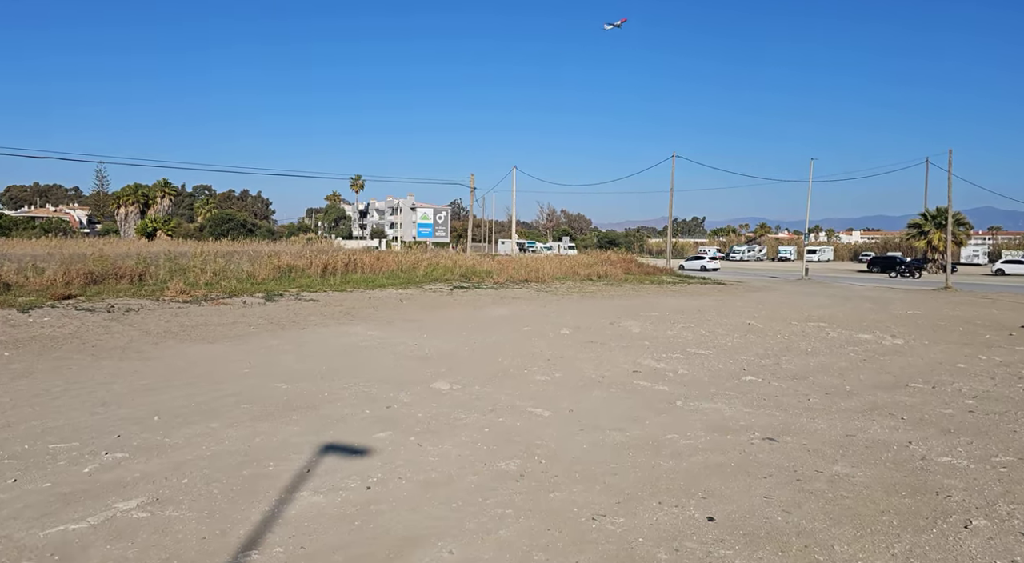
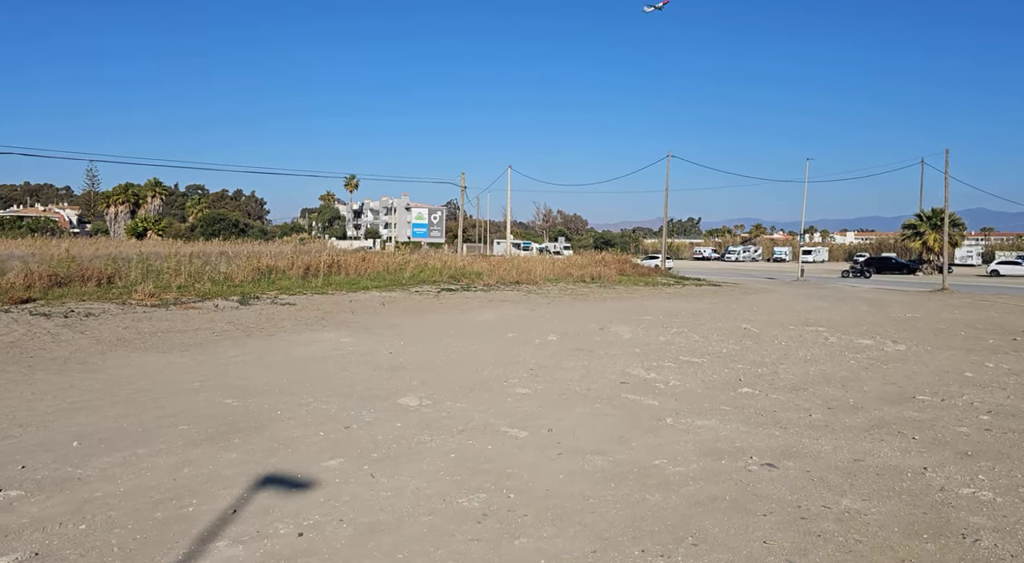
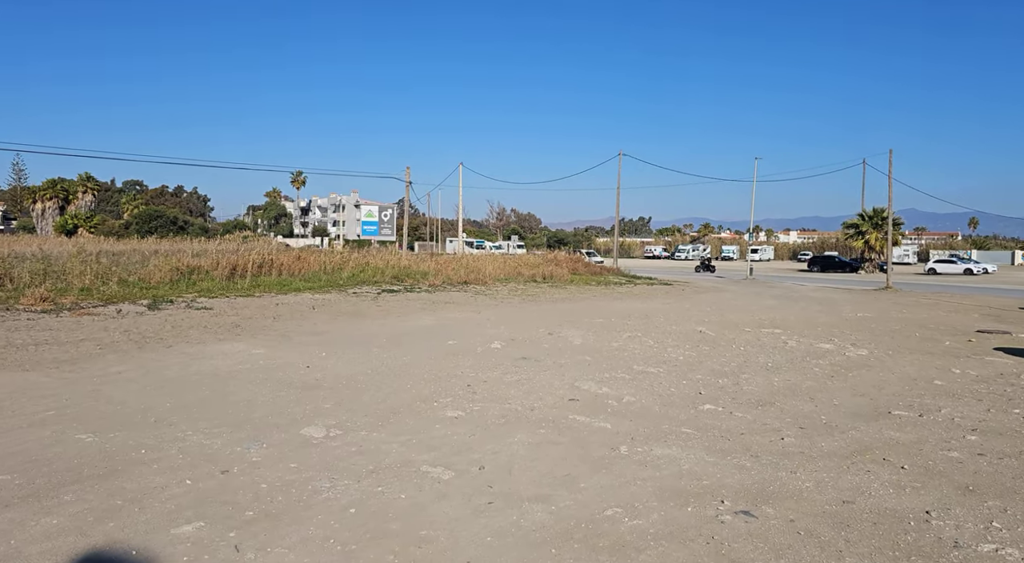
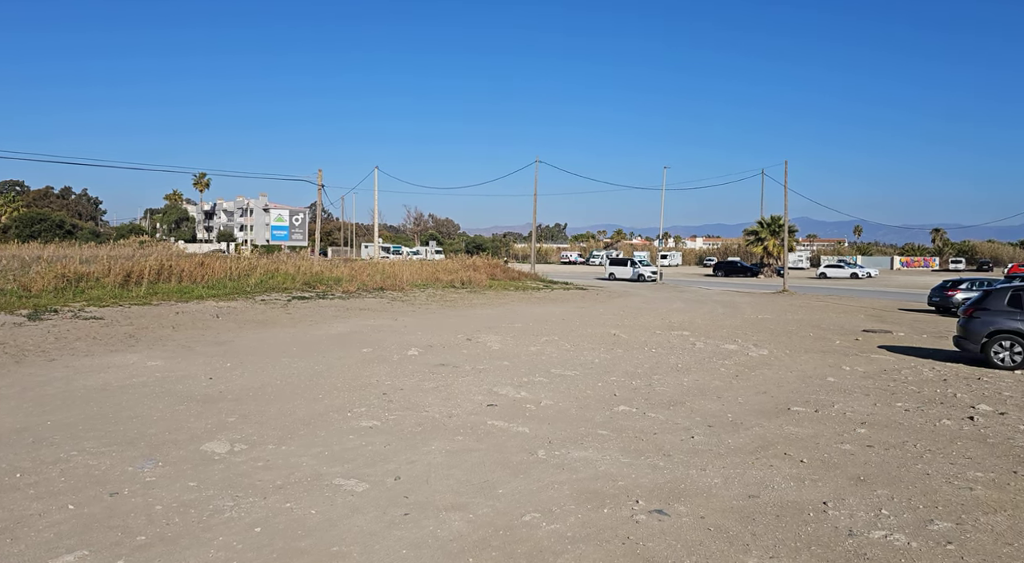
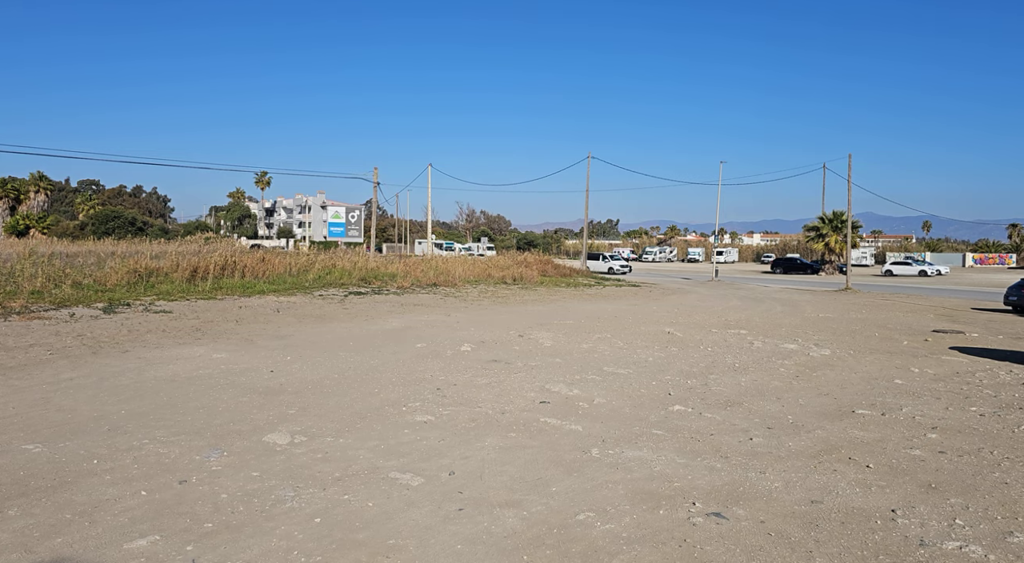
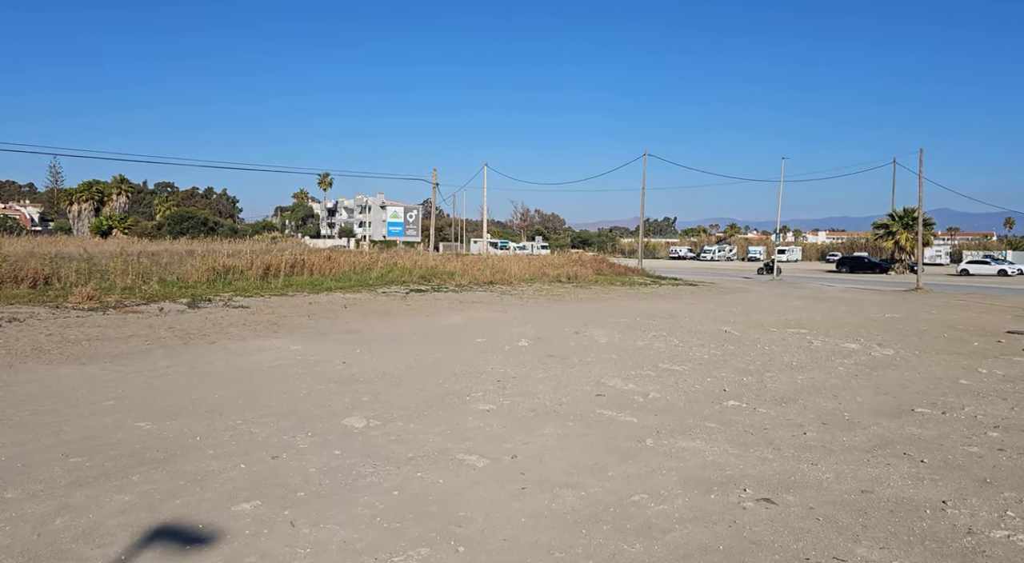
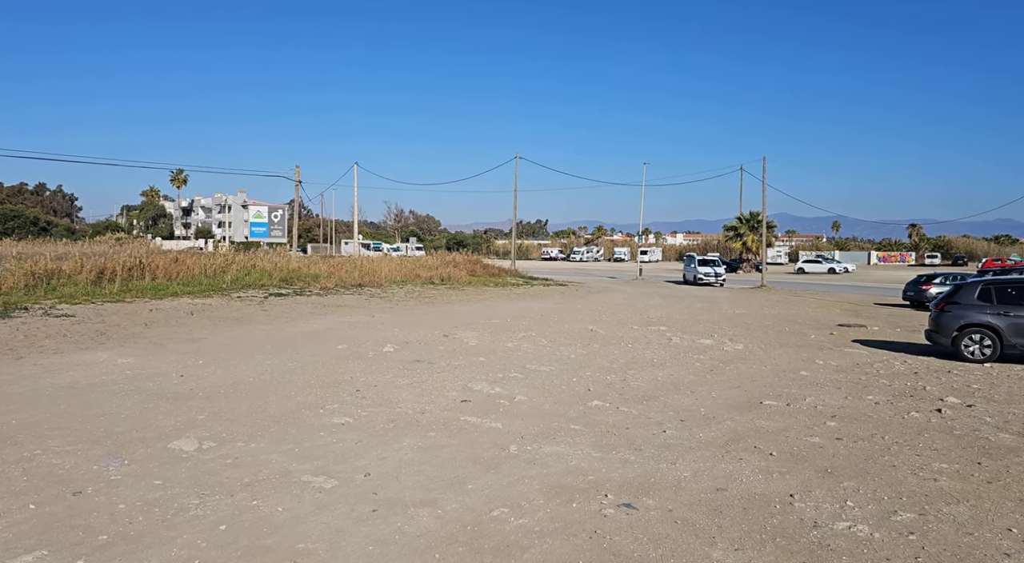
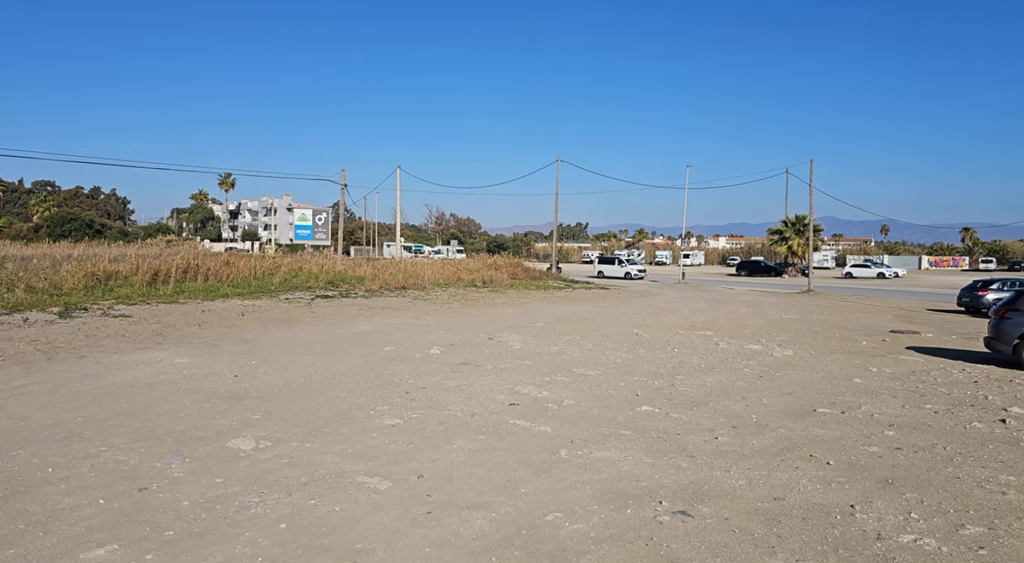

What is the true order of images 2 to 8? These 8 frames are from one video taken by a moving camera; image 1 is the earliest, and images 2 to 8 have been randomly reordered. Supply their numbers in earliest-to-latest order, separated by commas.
2, 6, 3, 5, 8, 4, 7
